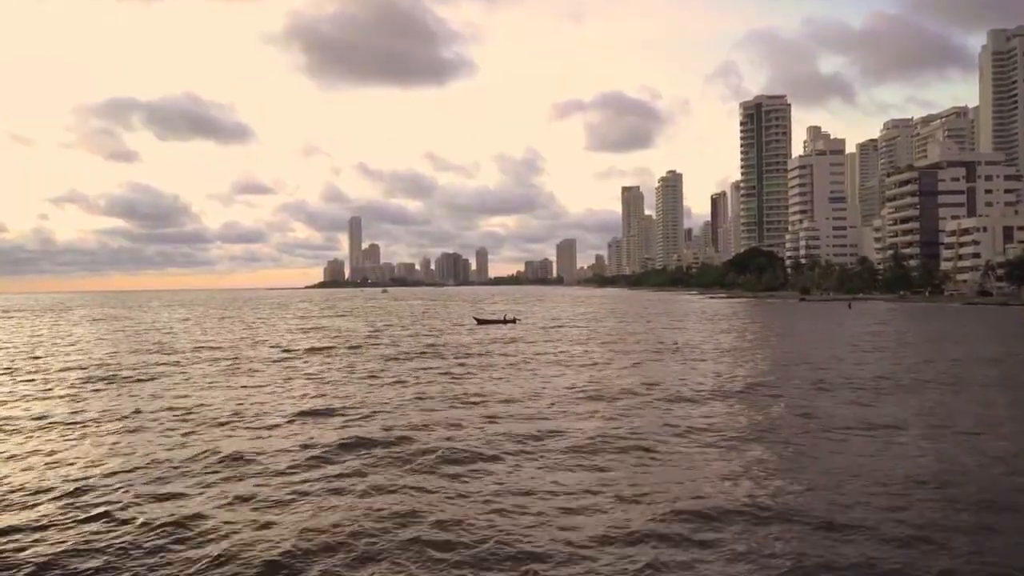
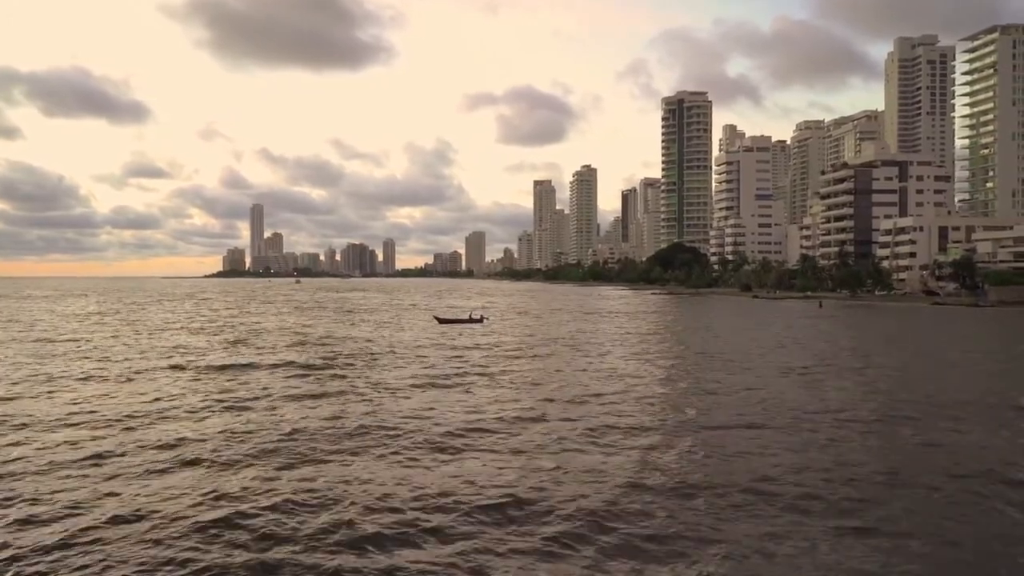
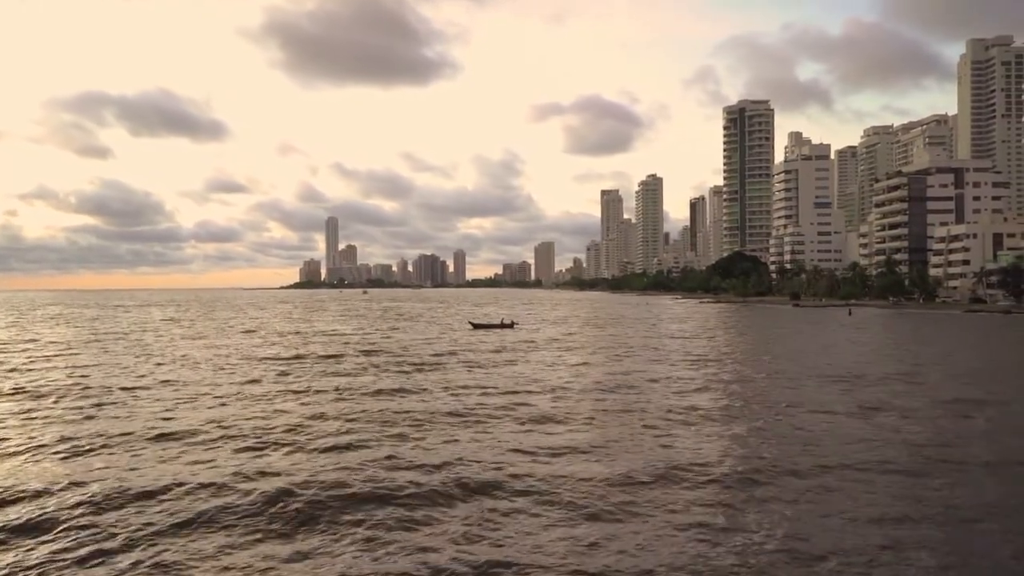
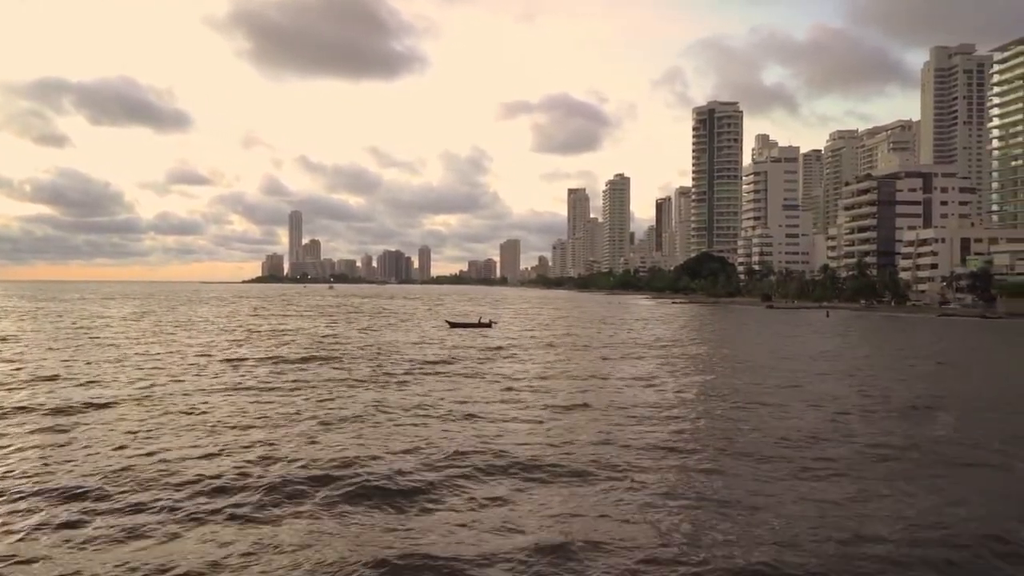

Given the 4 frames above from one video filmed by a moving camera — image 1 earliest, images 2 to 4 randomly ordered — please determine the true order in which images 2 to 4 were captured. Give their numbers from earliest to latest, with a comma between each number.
3, 4, 2
